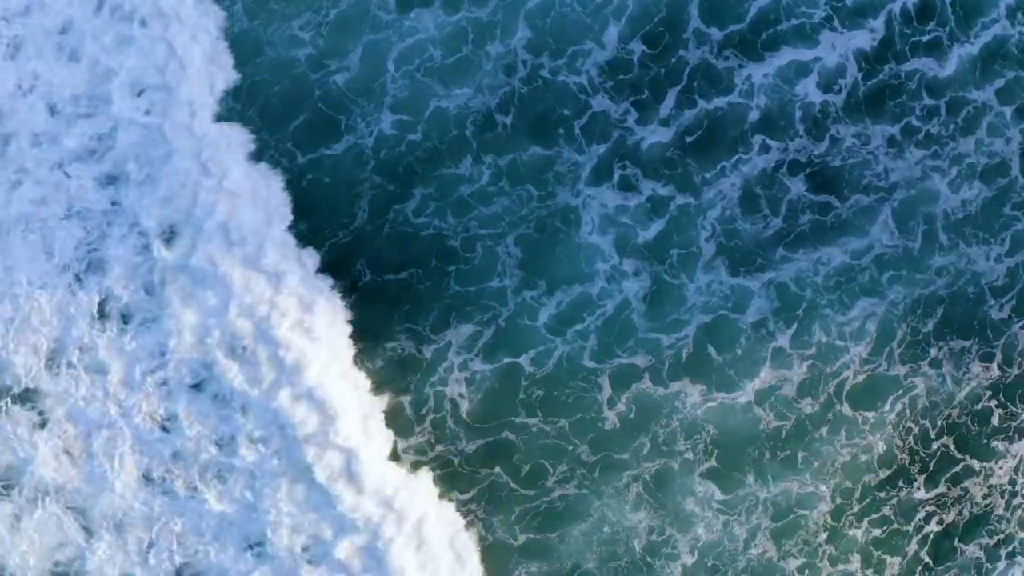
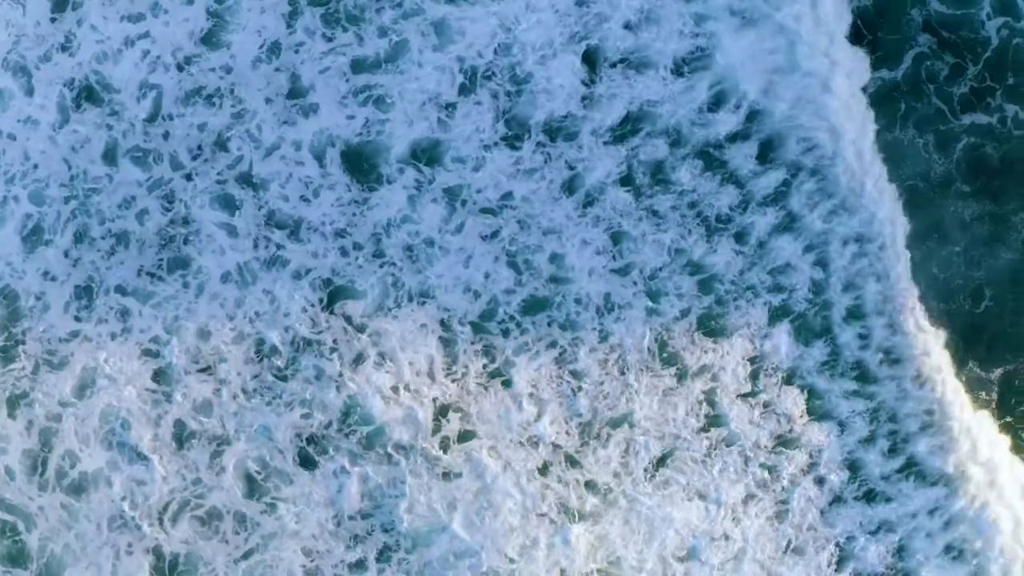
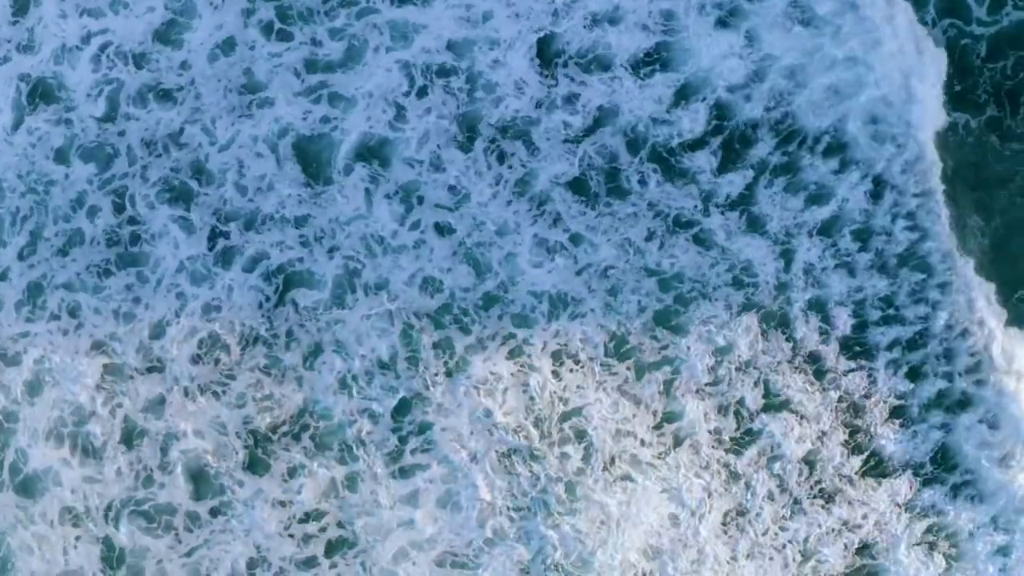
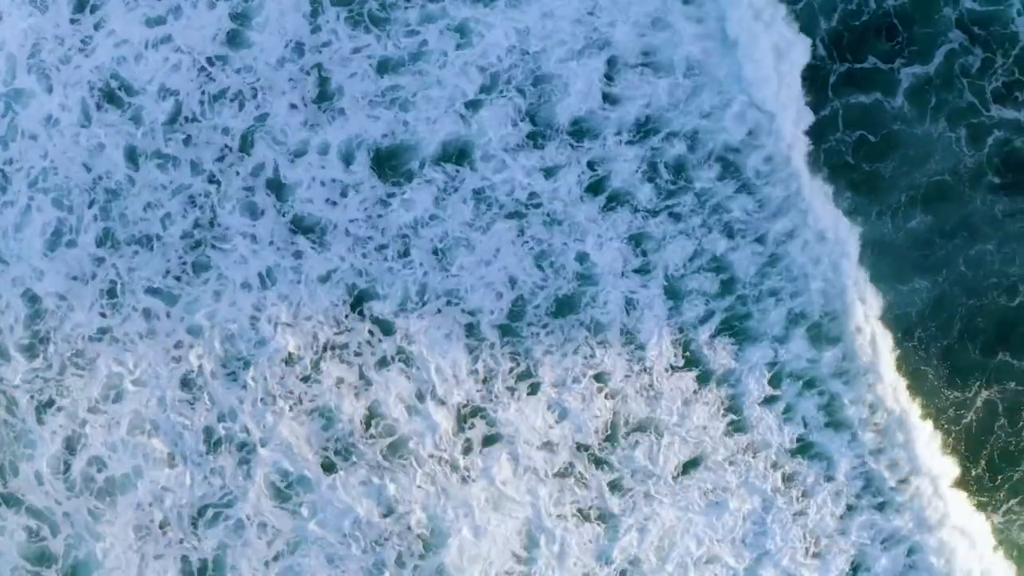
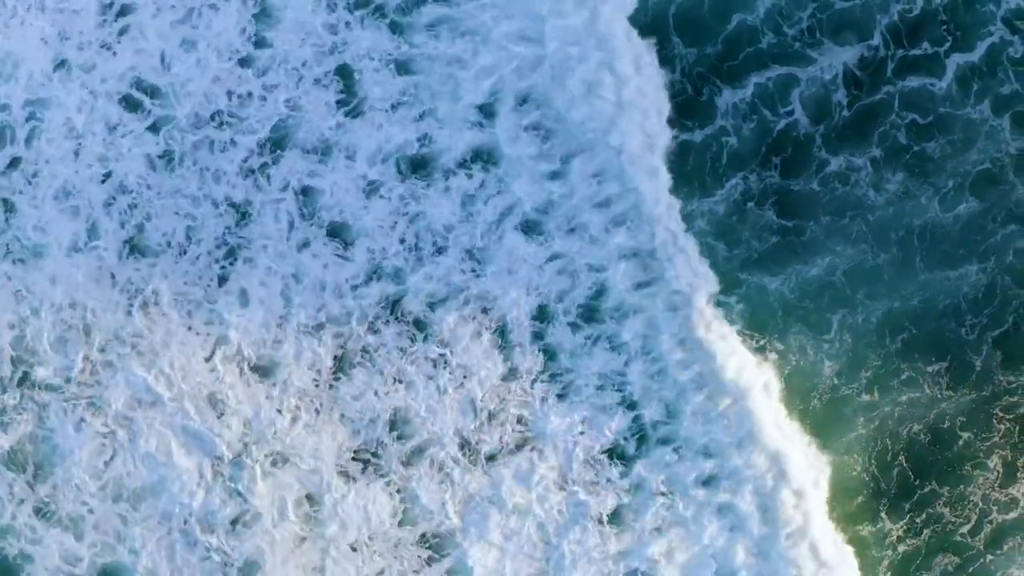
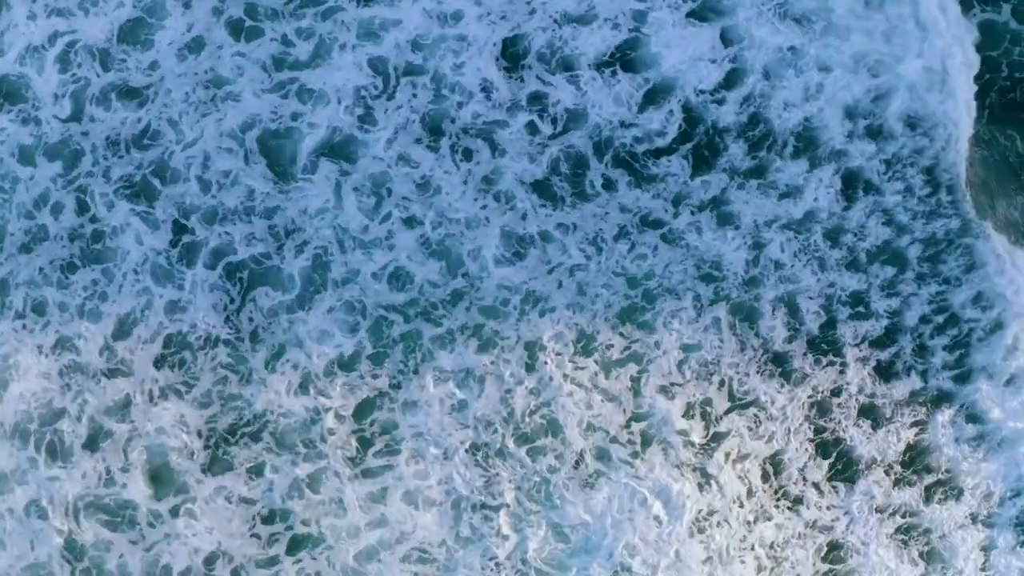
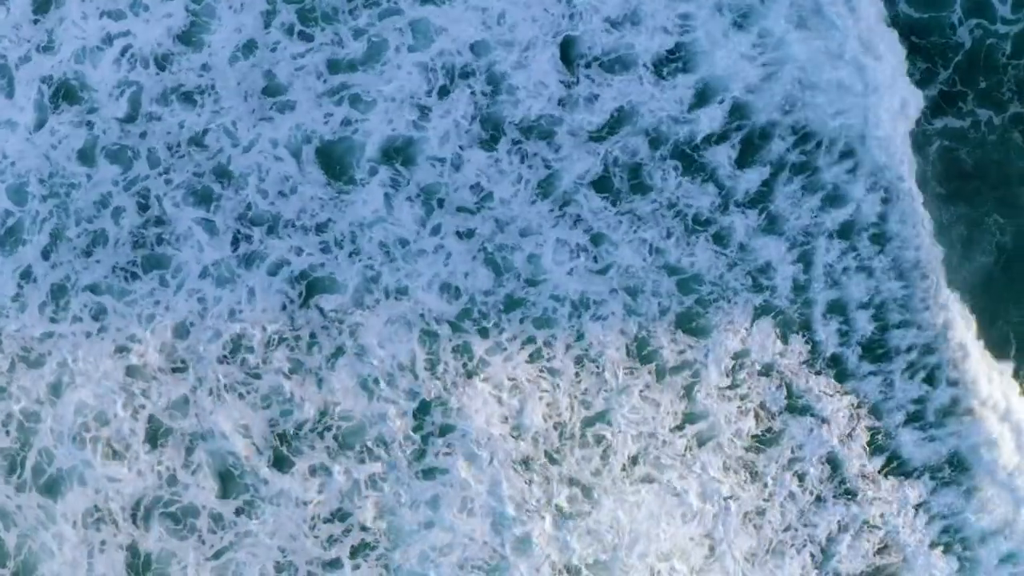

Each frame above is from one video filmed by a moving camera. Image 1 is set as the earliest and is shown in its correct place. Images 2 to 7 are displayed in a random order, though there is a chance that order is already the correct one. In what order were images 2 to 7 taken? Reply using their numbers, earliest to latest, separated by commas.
5, 4, 2, 7, 3, 6
